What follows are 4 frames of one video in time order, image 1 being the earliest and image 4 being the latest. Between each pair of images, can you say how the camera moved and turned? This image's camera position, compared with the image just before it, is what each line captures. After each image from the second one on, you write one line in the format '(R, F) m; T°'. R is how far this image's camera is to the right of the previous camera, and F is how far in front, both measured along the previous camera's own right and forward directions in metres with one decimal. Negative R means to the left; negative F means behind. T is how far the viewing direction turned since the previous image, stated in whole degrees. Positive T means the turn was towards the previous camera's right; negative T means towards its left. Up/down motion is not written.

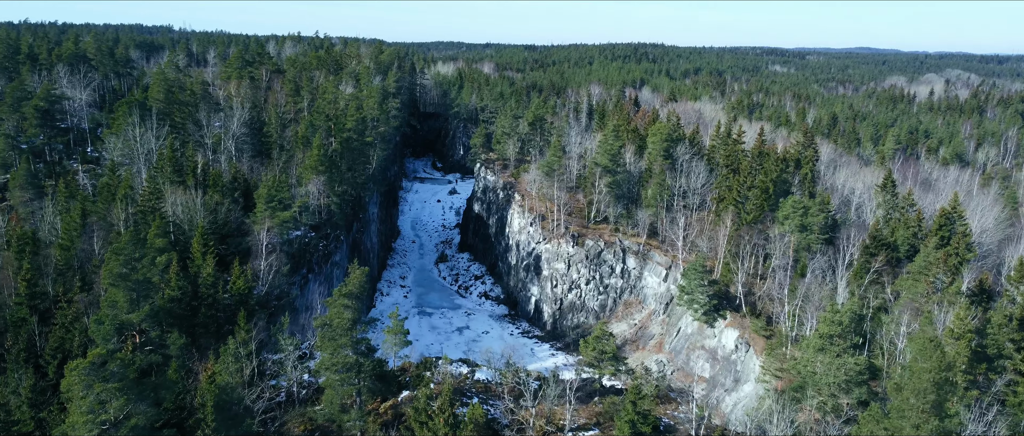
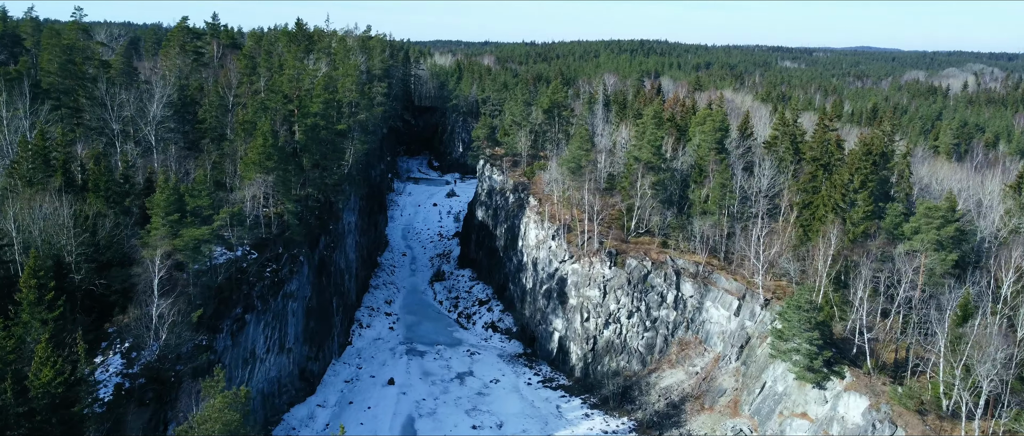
(-1.1, +13.3) m; 0°
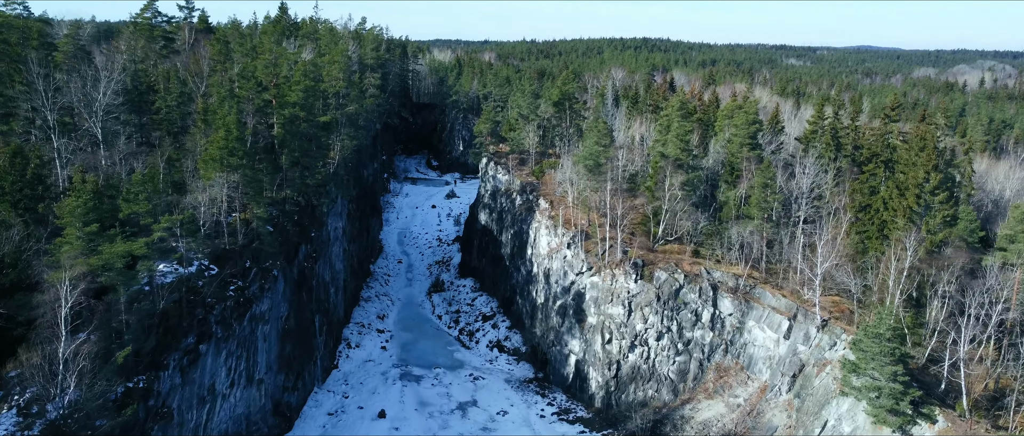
(-0.5, +5.7) m; 0°
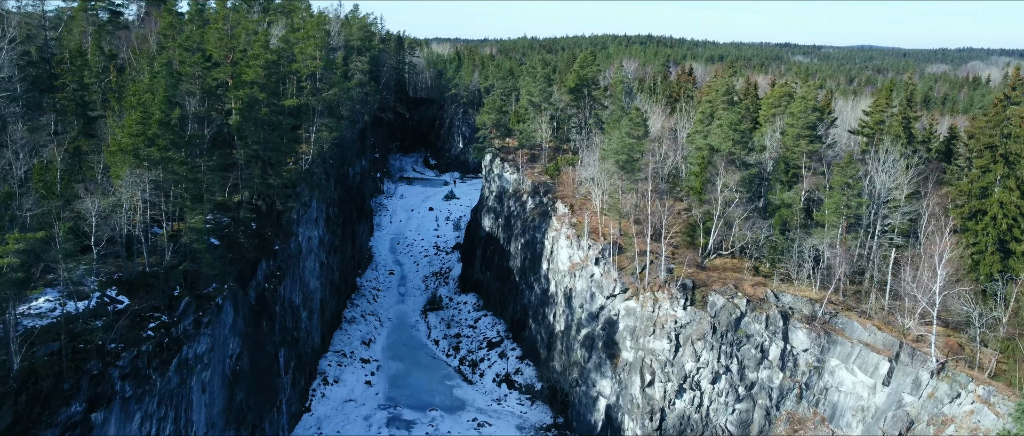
(-0.6, +7.6) m; 0°
